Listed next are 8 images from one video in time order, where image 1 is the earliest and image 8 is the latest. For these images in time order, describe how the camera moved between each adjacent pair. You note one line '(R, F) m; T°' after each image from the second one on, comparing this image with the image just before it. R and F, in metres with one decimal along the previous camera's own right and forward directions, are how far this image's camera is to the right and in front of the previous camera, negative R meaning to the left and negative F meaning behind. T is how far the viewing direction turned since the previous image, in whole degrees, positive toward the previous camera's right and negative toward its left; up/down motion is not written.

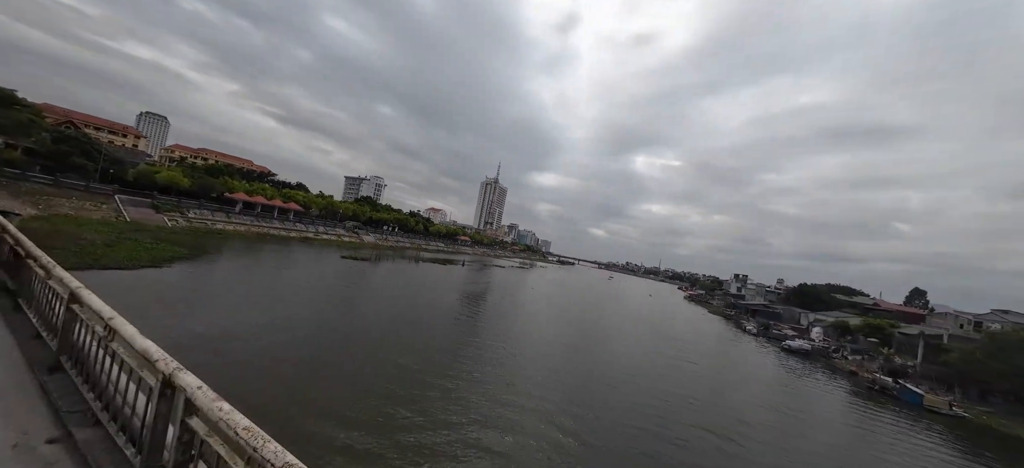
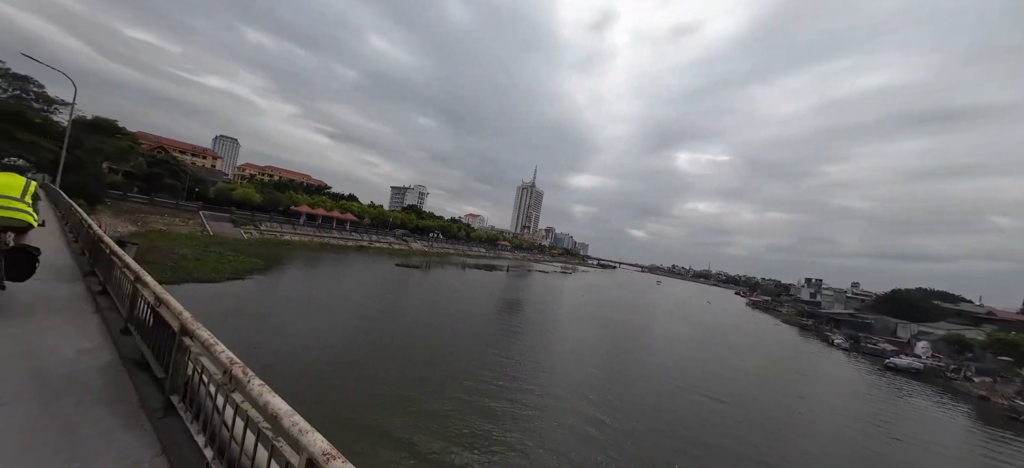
(-1.5, +1.0) m; -6°
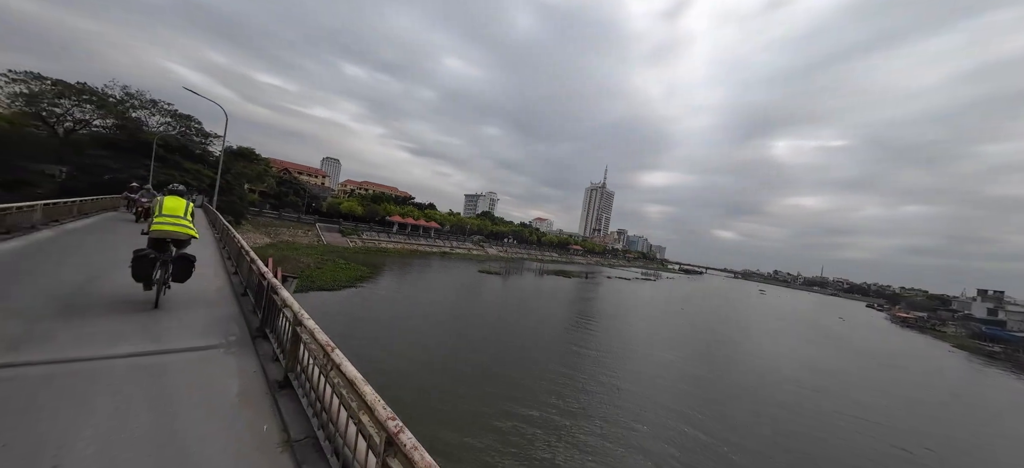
(-1.6, +1.1) m; -12°
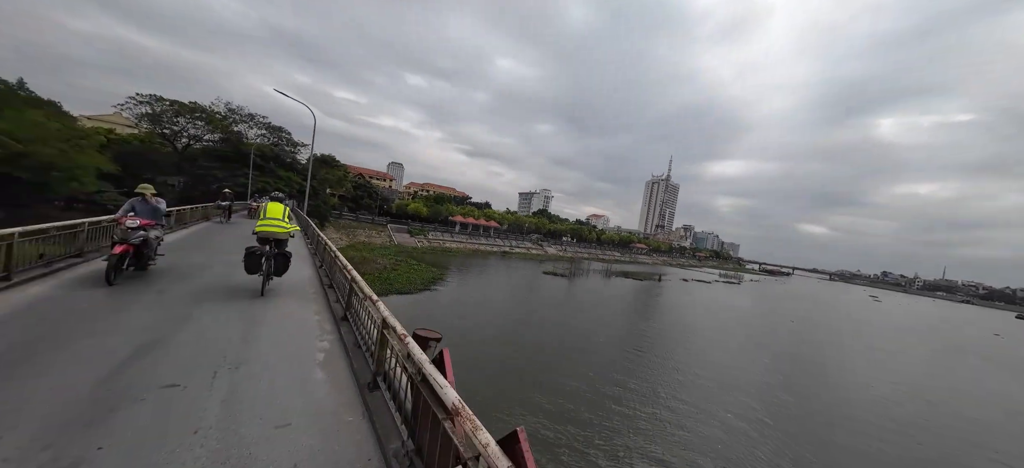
(-1.1, +1.2) m; -9°
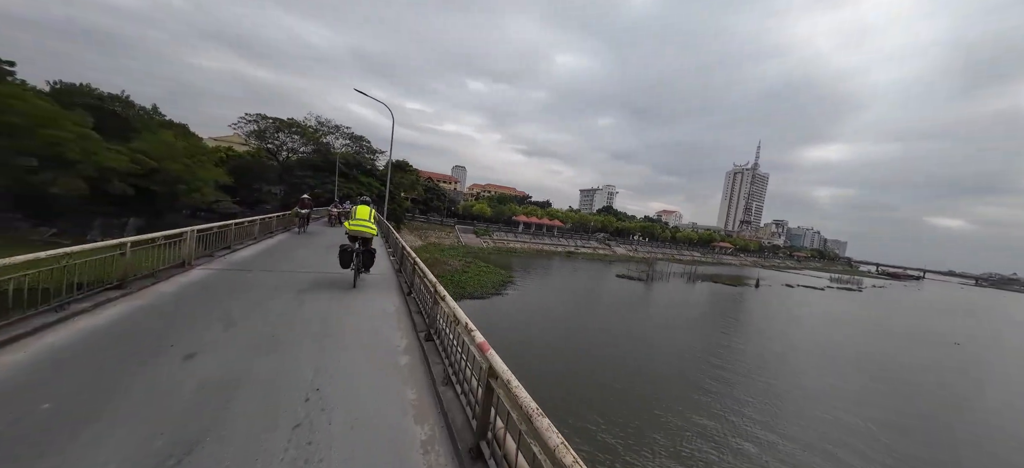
(-0.6, +1.0) m; -11°
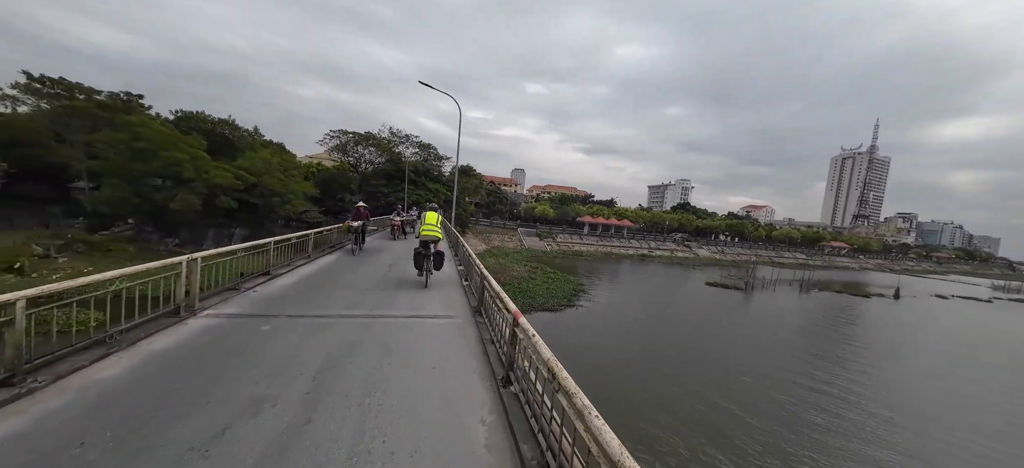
(-0.4, +1.3) m; -11°
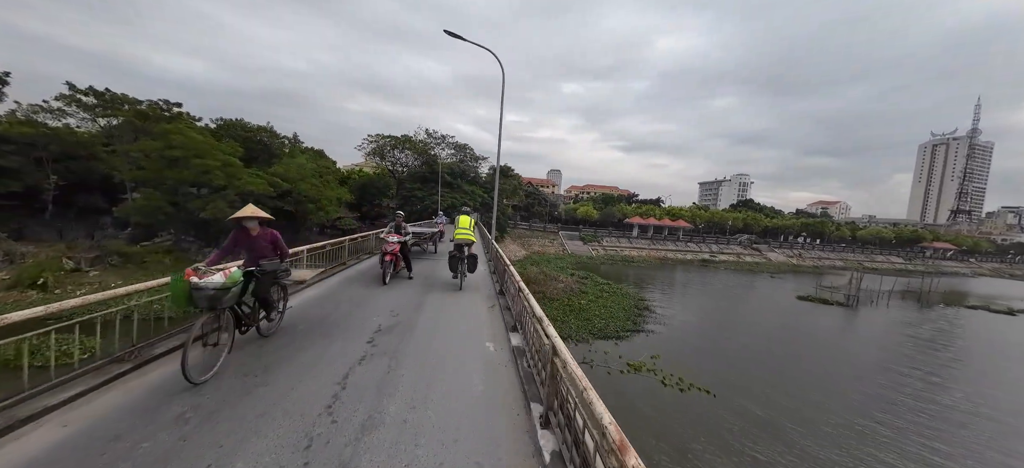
(-0.4, +2.0) m; -6°
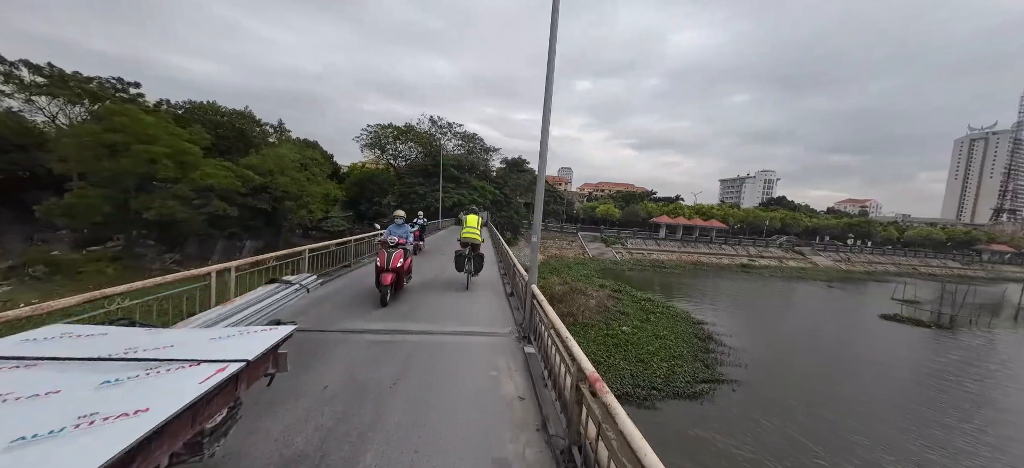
(-0.3, +2.7) m; -1°
